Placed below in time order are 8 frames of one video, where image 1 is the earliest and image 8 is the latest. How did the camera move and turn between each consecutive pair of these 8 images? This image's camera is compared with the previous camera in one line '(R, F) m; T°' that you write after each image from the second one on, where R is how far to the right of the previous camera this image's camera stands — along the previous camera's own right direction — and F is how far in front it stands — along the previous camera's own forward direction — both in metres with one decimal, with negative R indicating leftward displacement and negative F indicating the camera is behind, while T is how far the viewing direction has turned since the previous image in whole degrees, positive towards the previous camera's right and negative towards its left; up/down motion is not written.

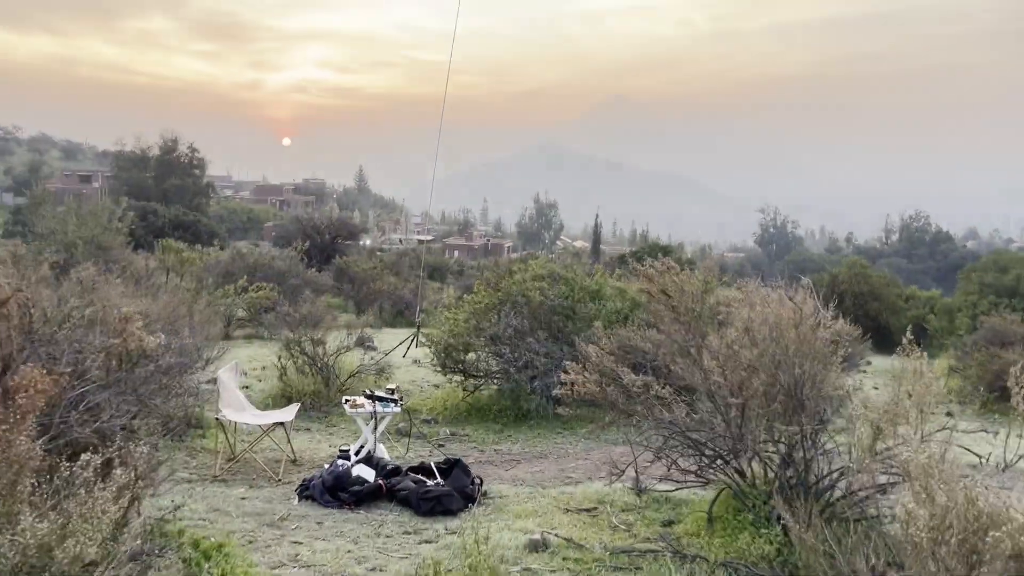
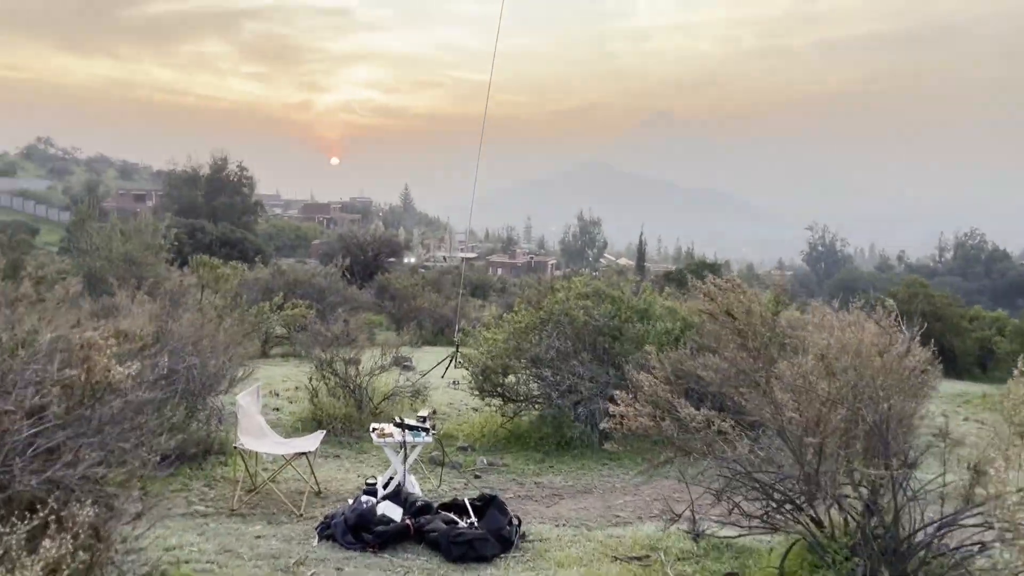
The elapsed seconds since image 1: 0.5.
(0.0, +0.5) m; -3°
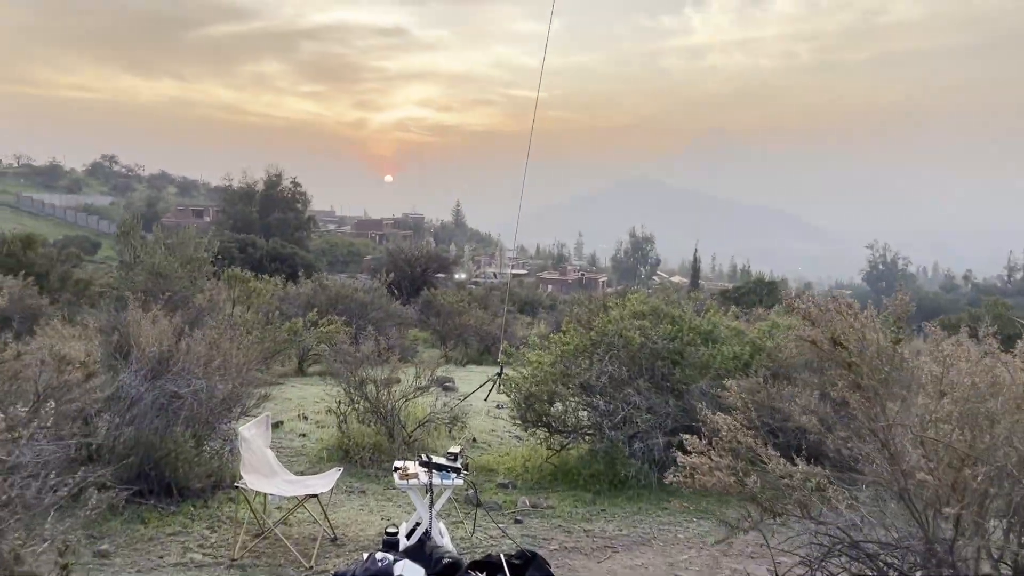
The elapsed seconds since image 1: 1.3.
(0.0, +0.8) m; -3°
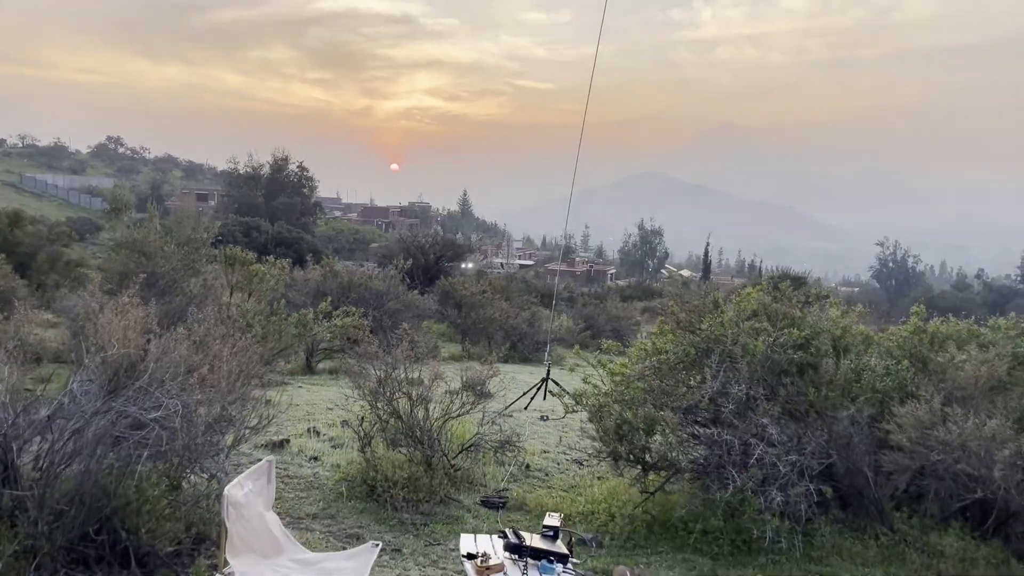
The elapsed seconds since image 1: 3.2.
(-0.5, +1.7) m; 0°
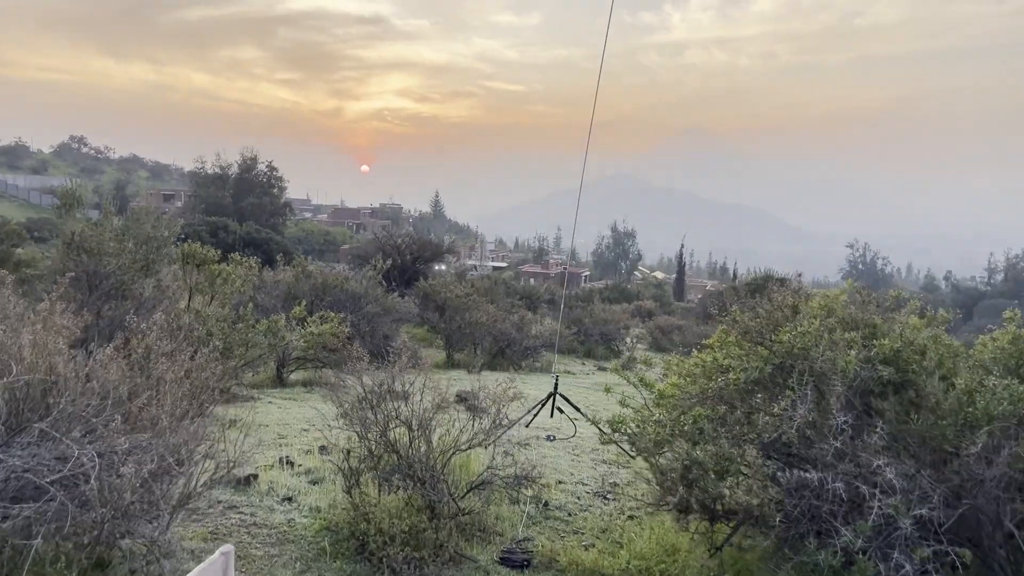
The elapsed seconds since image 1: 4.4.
(-0.3, +1.1) m; +2°
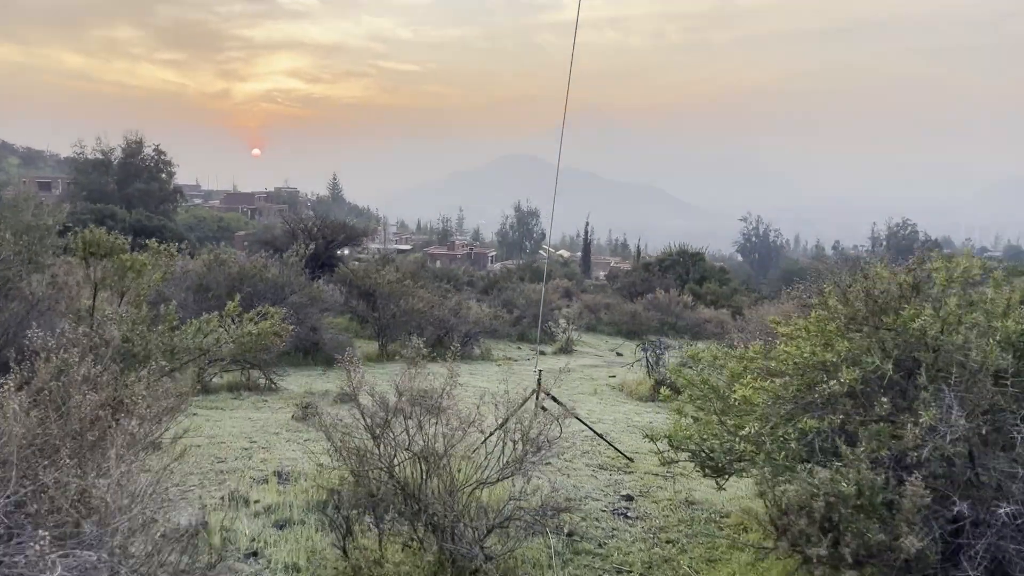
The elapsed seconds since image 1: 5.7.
(-0.6, +1.1) m; +7°
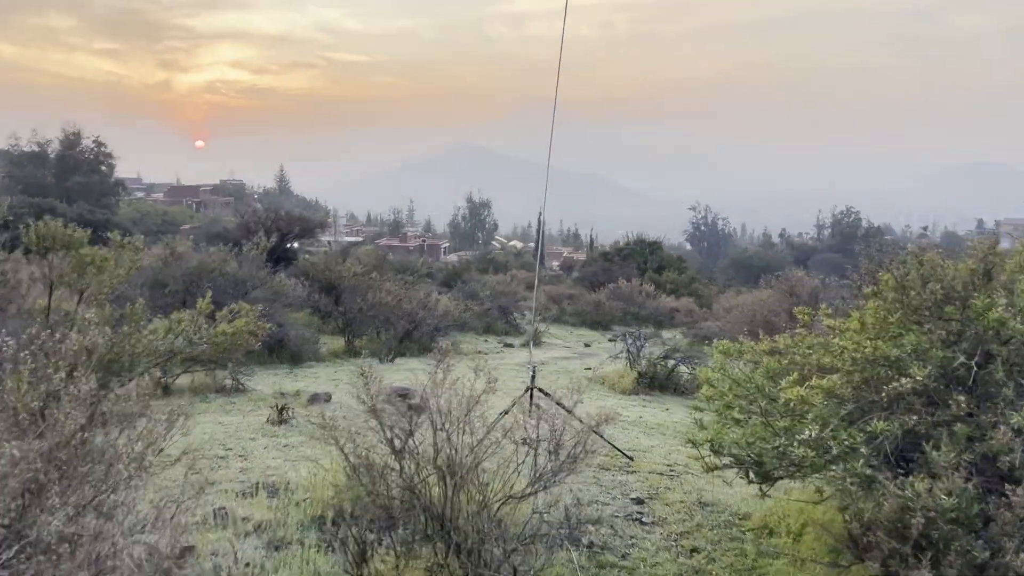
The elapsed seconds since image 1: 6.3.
(-0.3, +0.4) m; +3°
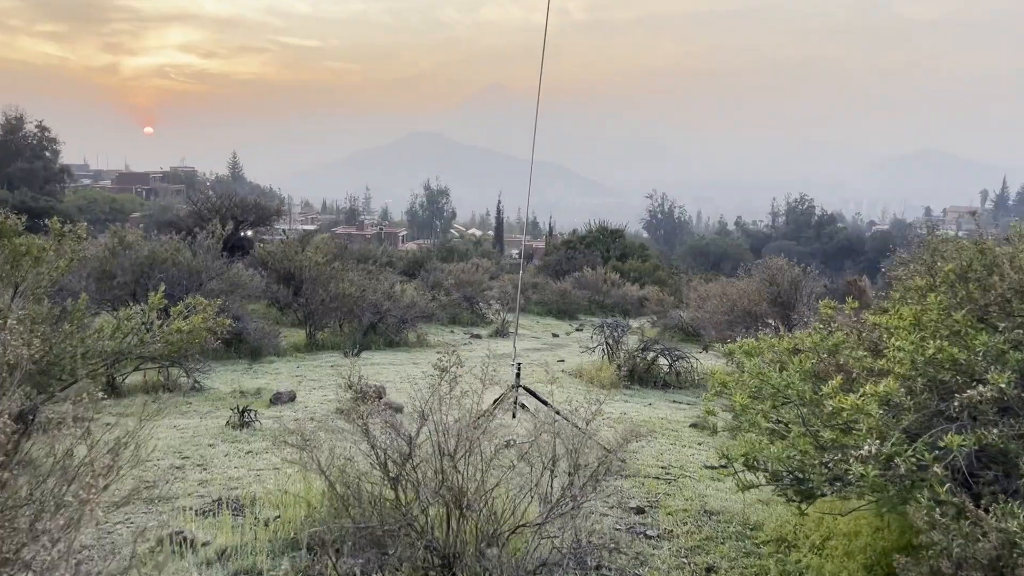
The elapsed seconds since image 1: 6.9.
(-0.2, +0.5) m; +3°
